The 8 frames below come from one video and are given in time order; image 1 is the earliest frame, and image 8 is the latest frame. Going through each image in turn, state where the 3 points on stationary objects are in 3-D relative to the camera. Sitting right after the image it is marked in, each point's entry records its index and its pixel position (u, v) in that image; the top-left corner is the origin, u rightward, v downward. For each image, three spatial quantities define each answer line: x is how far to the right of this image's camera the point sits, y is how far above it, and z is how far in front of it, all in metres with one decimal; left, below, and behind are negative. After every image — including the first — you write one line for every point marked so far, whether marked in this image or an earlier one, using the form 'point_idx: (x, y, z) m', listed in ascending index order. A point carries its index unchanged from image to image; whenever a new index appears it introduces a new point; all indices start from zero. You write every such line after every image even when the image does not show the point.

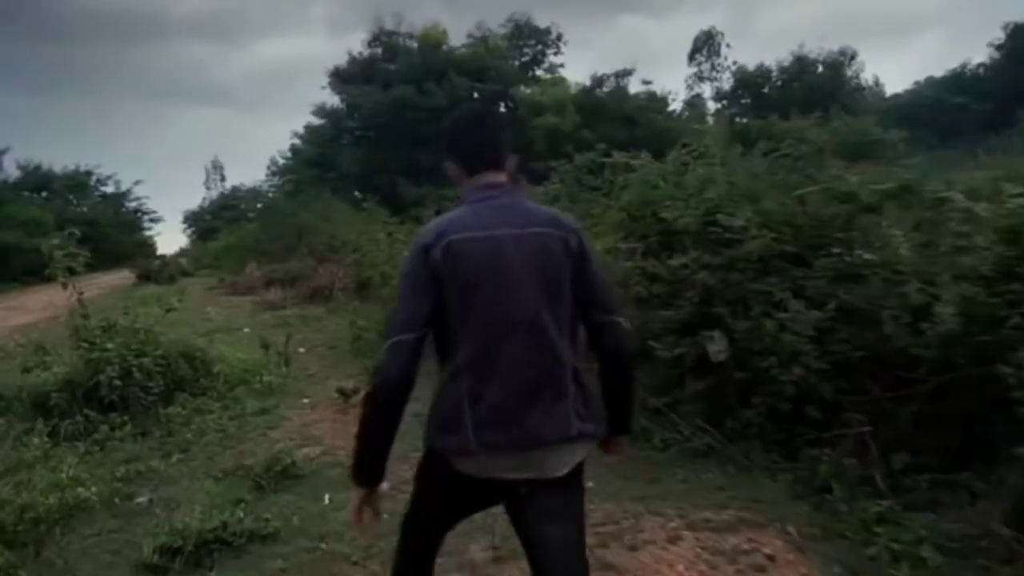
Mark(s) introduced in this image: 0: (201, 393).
0: (-3.5, -1.2, +8.9) m
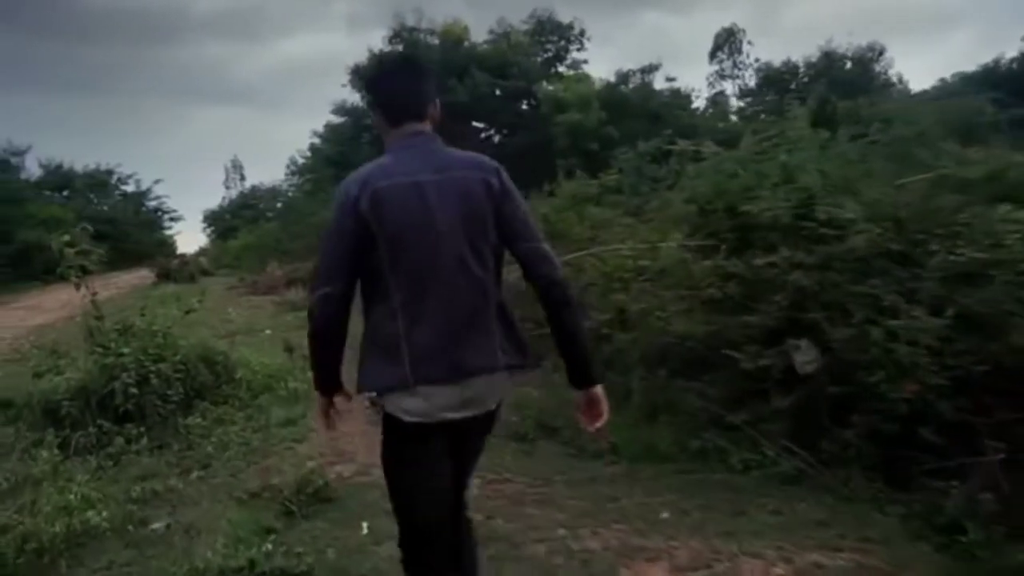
0: (-3.0, -1.2, +8.3) m
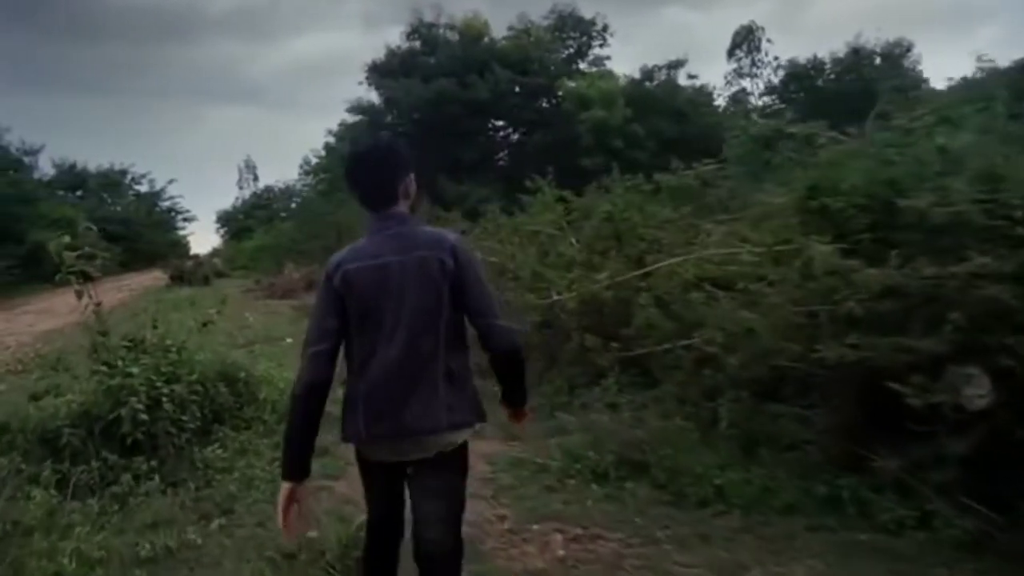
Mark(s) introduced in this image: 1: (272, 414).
0: (-2.5, -1.3, +7.3) m
1: (-2.3, -1.2, +7.6) m
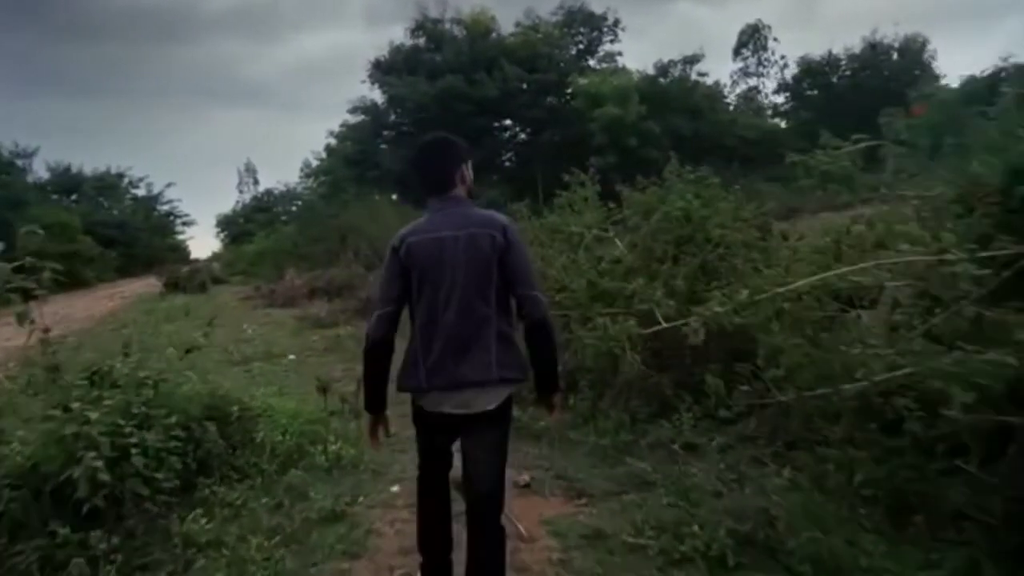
0: (-2.0, -1.4, +5.8) m
1: (-1.9, -1.4, +6.2) m
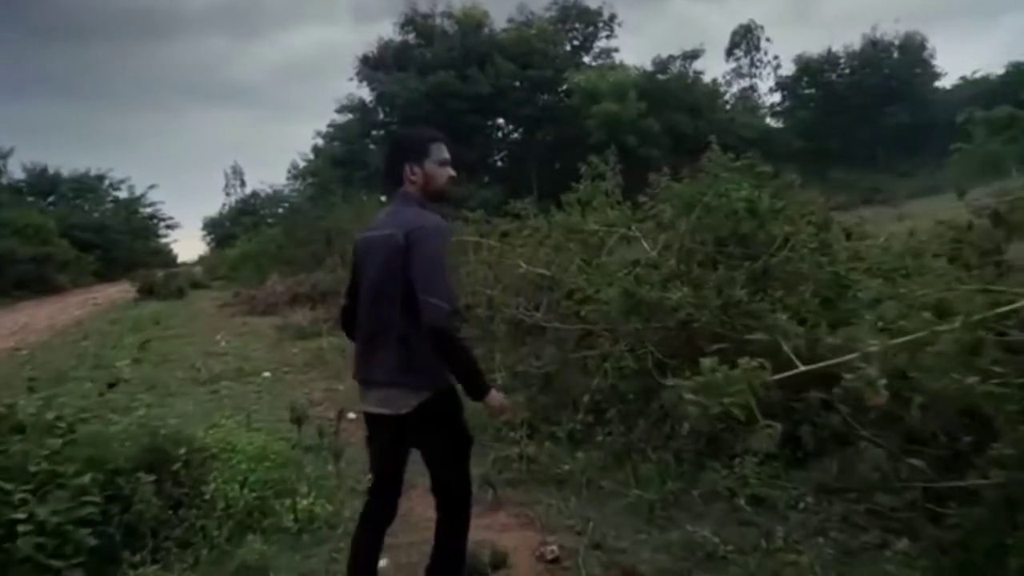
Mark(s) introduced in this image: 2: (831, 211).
0: (-1.9, -1.5, +4.5) m
1: (-1.8, -1.4, +4.8) m
2: (+2.6, +0.6, +6.3) m
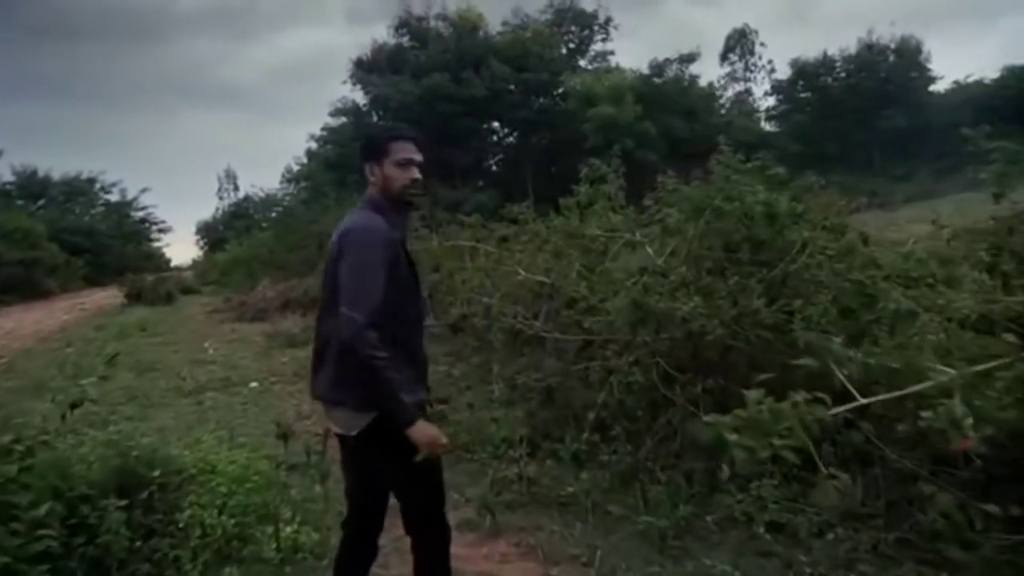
0: (-1.9, -1.5, +4.1) m
1: (-1.8, -1.5, +4.4) m
2: (+2.6, +0.6, +6.0) m
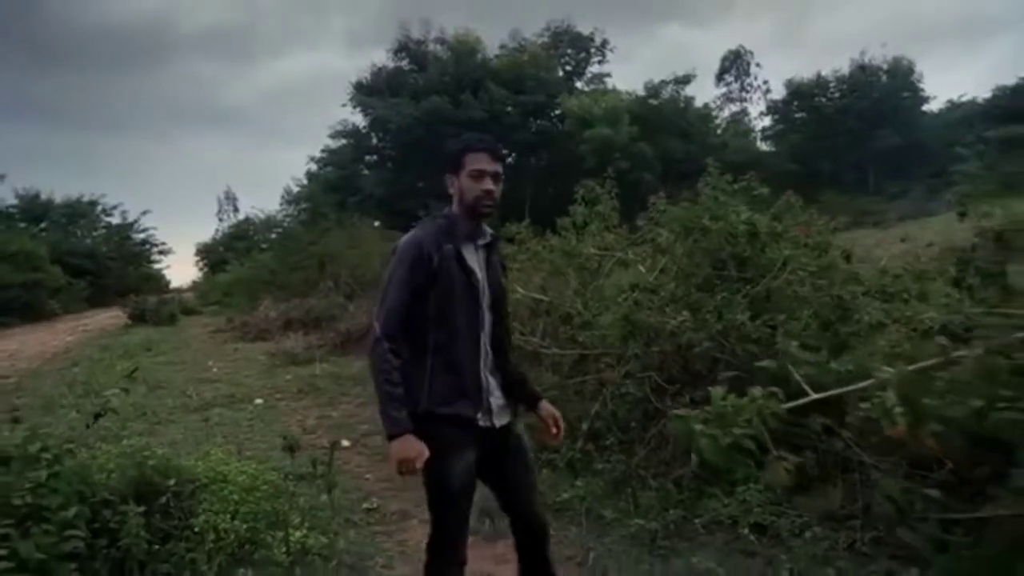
0: (-1.9, -1.6, +4.3) m
1: (-1.8, -1.6, +4.7) m
2: (+2.5, +0.4, +6.3) m
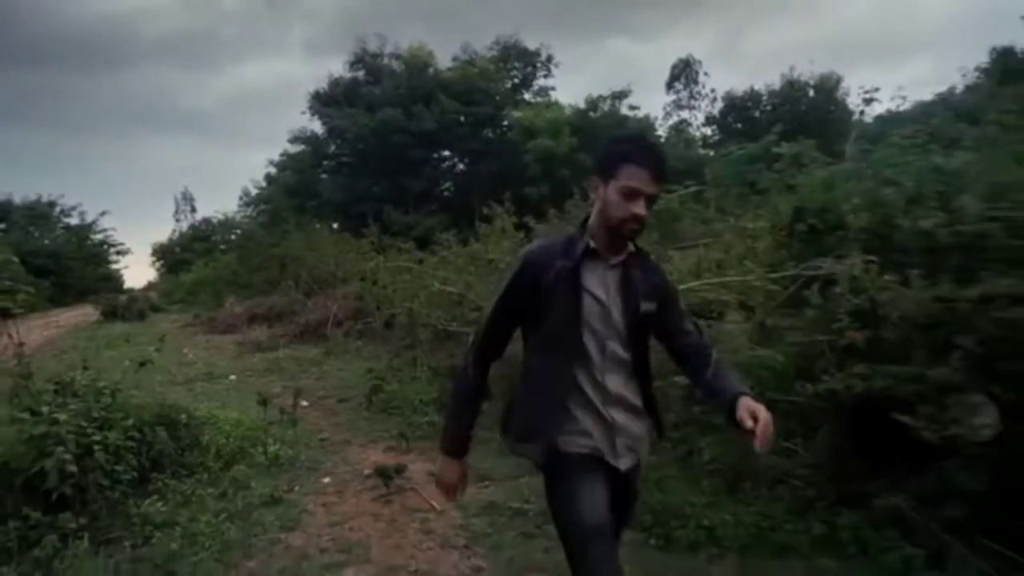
0: (-2.7, -1.6, +6.6) m
1: (-2.6, -1.5, +7.0) m
2: (+1.6, +0.5, +8.8) m
